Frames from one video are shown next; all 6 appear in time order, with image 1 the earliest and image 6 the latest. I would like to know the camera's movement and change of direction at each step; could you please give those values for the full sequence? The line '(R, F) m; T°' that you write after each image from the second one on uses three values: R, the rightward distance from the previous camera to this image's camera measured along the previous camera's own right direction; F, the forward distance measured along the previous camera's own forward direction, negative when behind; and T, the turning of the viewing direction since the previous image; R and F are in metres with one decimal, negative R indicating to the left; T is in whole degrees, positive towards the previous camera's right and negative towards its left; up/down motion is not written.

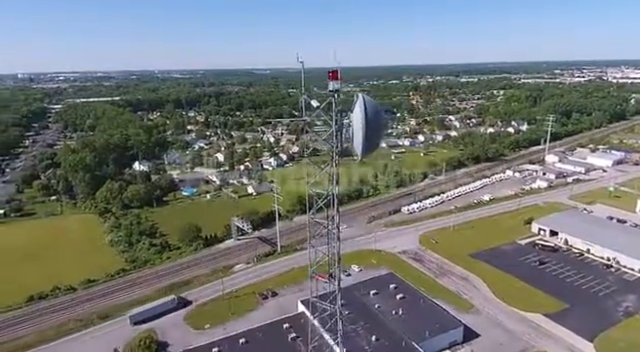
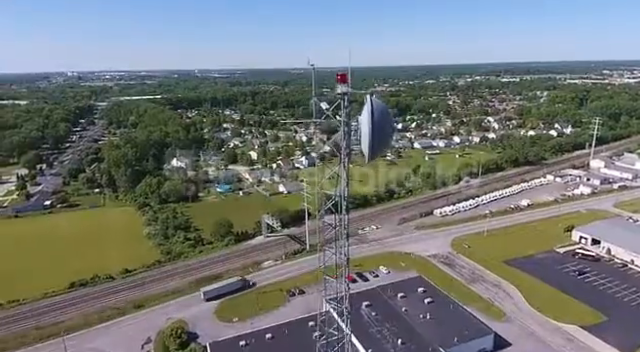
(+0.7, -0.1) m; -5°
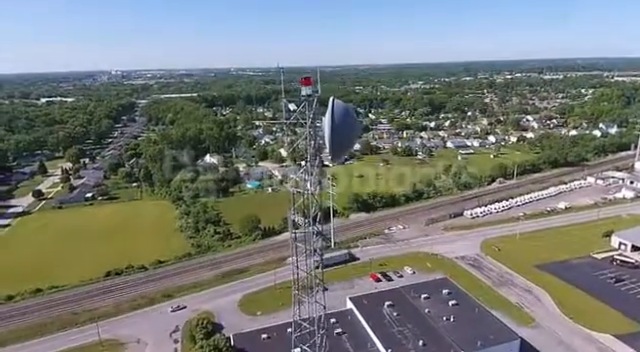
(+1.2, -0.1) m; -6°
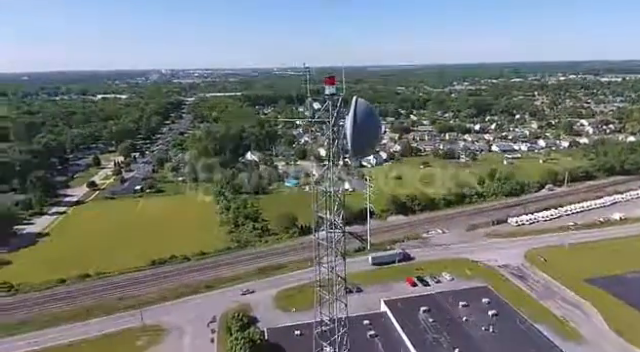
(+0.6, +0.2) m; -6°
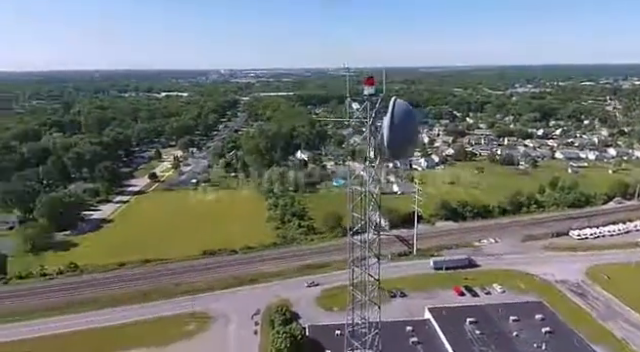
(+0.8, +0.3) m; -8°
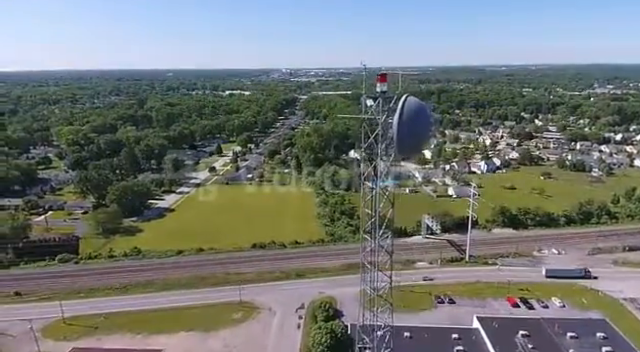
(+1.1, +0.2) m; -9°
